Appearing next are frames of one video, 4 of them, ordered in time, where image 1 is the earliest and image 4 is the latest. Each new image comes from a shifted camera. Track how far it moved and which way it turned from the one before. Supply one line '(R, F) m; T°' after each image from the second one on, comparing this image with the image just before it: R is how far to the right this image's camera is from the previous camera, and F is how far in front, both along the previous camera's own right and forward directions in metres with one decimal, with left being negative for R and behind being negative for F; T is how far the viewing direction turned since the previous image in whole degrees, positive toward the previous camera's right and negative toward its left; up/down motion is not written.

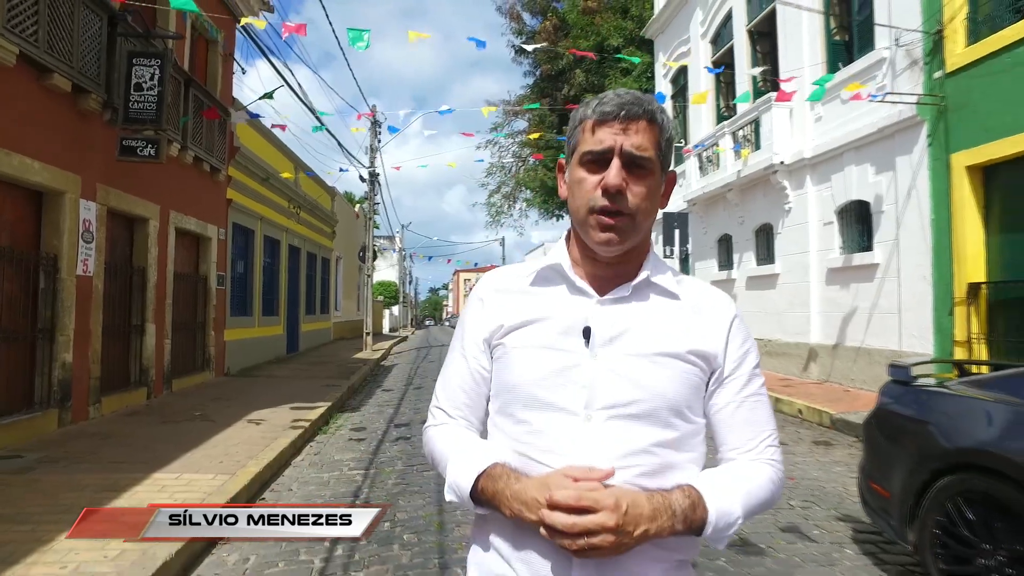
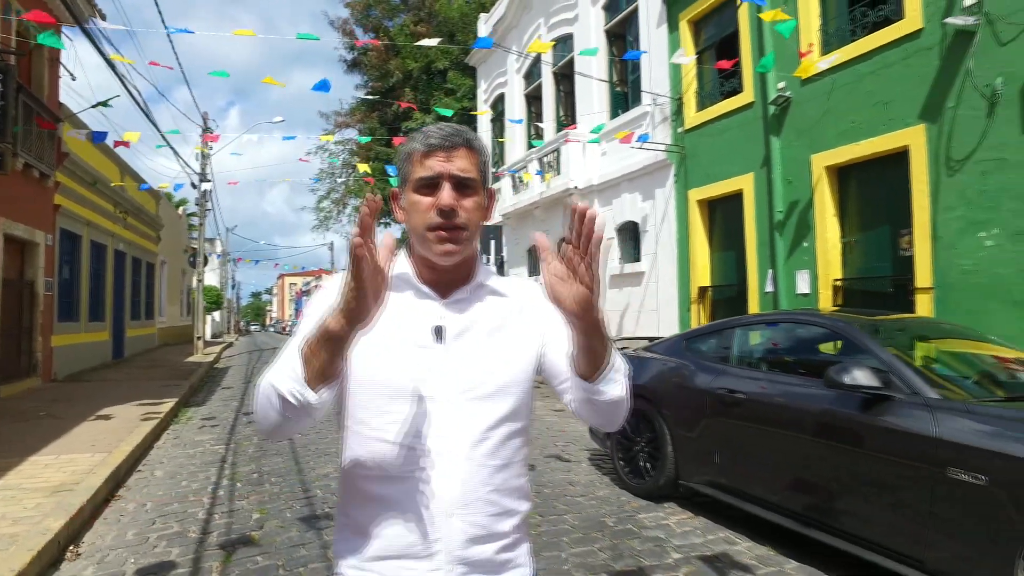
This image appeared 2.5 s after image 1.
(-0.1, -1.8) m; +14°
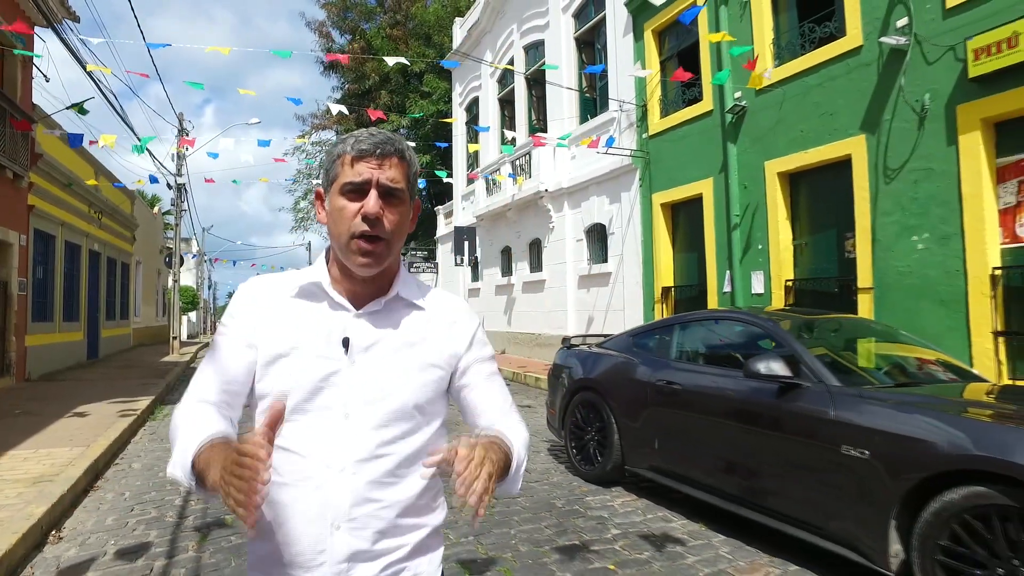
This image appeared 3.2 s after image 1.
(+0.2, -0.4) m; +2°
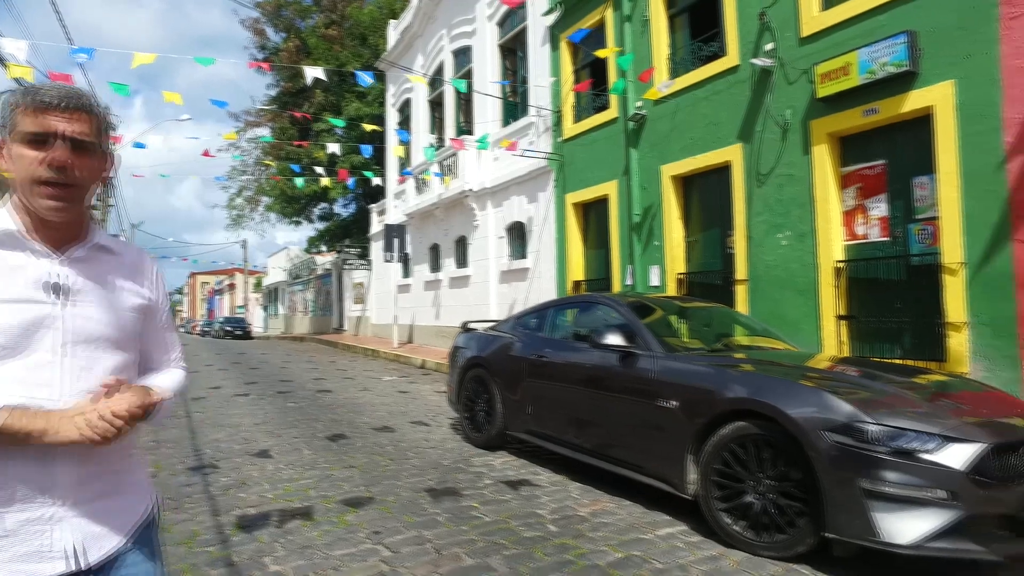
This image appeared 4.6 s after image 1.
(+0.4, -0.7) m; +5°
